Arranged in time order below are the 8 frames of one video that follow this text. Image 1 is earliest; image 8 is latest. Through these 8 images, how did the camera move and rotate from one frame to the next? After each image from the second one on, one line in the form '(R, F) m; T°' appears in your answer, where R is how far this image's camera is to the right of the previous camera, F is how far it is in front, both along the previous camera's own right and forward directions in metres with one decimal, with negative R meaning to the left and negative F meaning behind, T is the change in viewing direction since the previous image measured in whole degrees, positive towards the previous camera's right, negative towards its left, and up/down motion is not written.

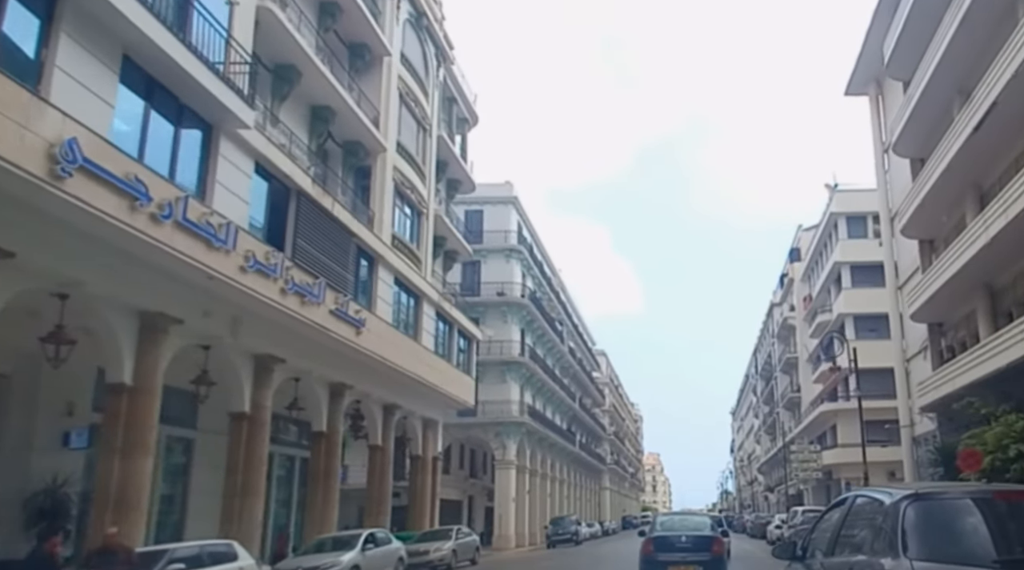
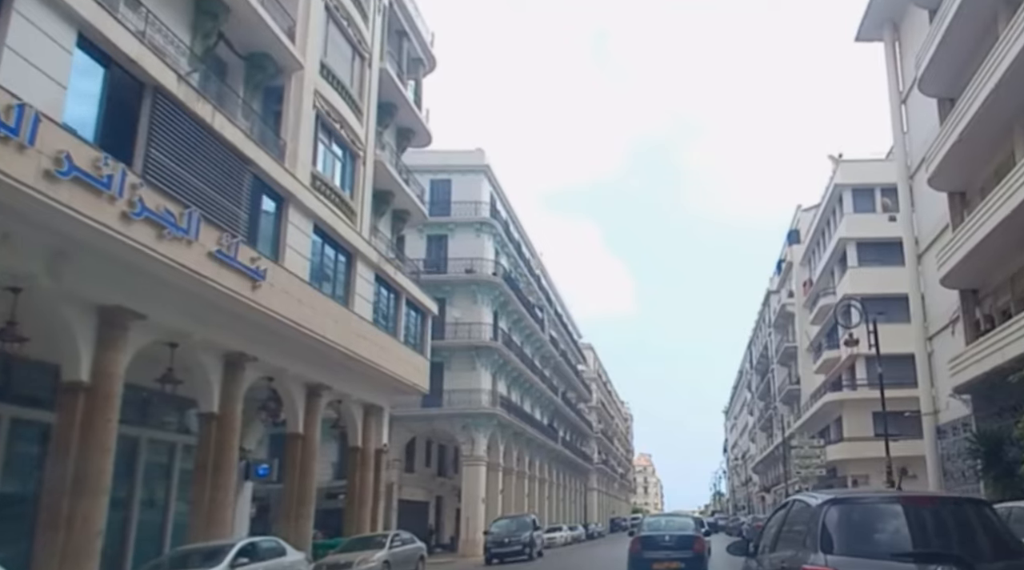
(+1.0, +4.4) m; 0°
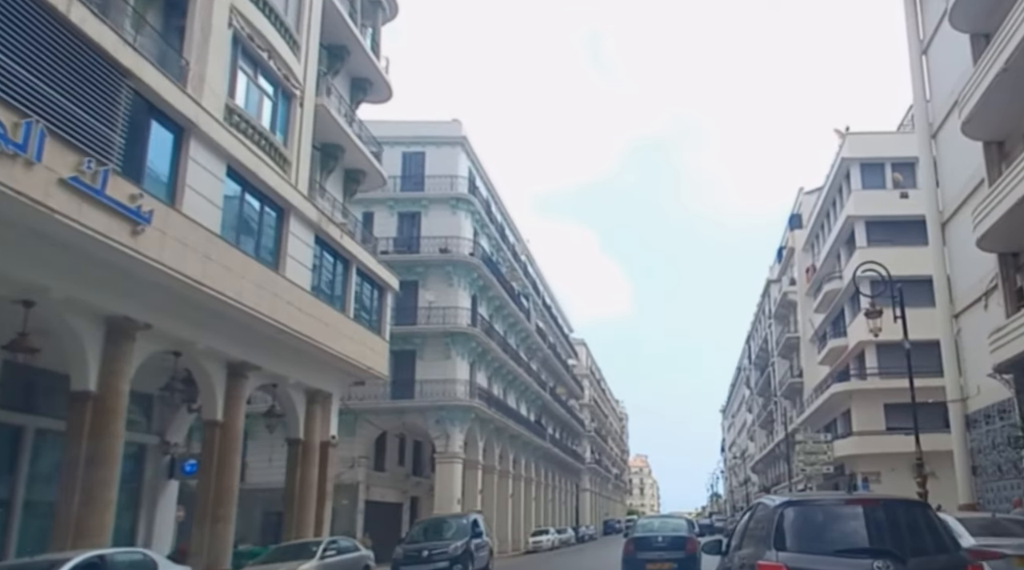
(+0.8, +3.3) m; 0°
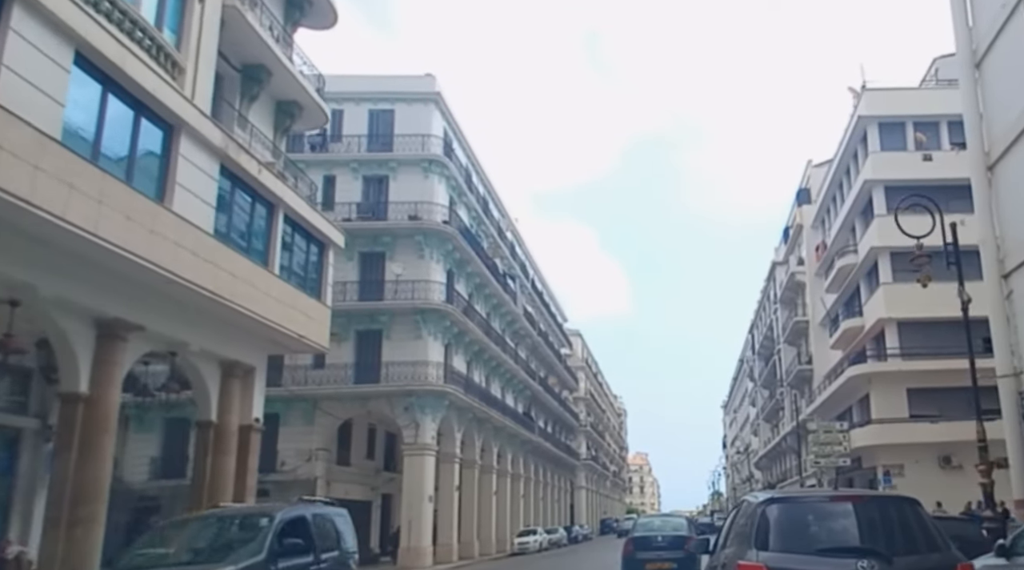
(+0.8, +3.9) m; 0°
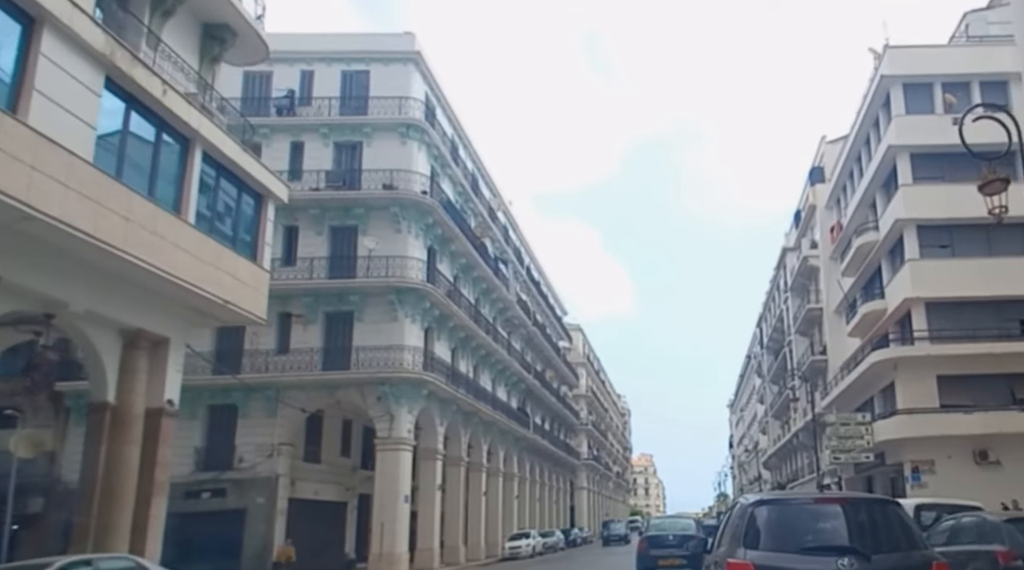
(+0.6, +3.2) m; 0°
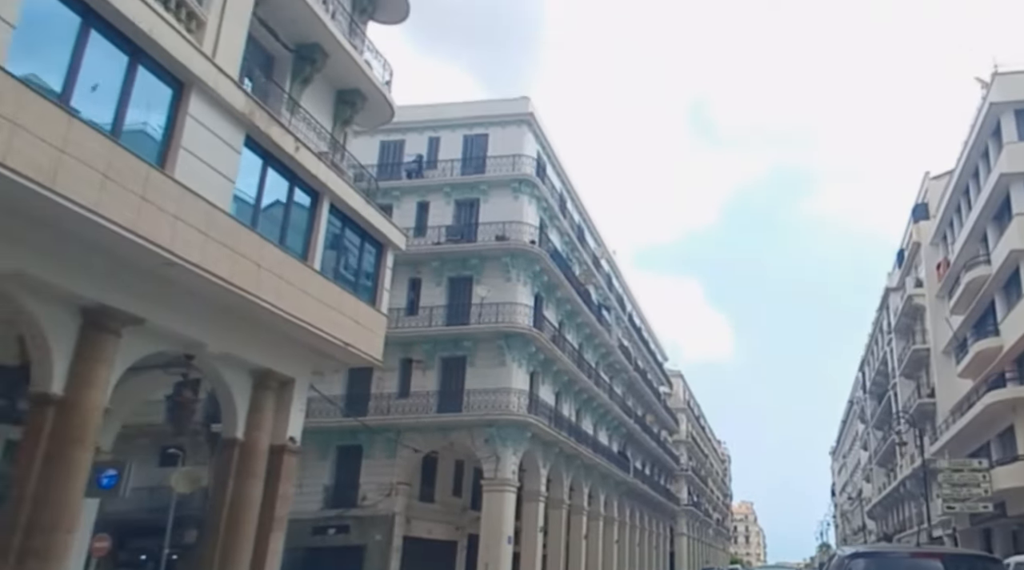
(-0.3, -0.4) m; -6°
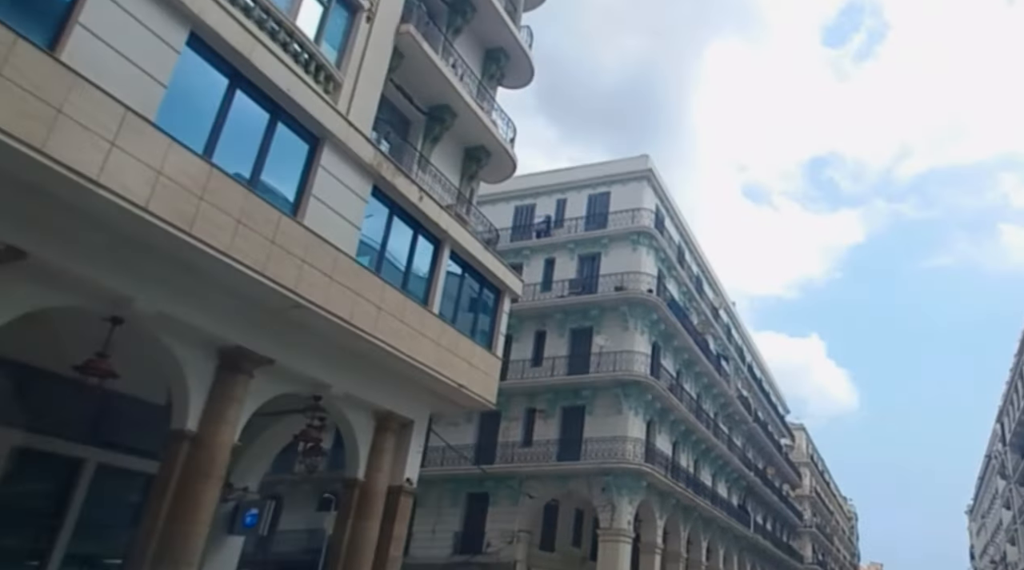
(-0.1, -0.1) m; -8°
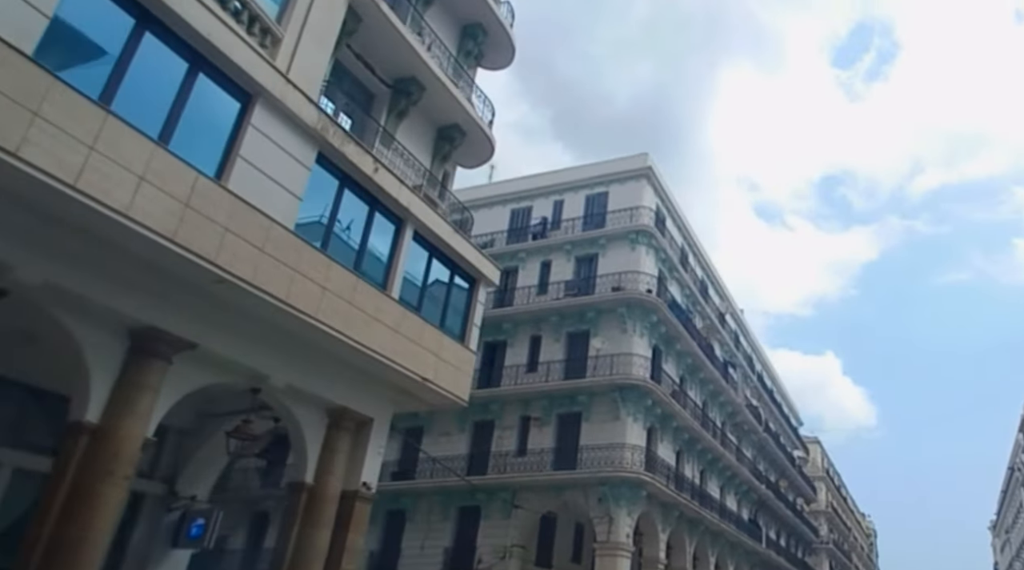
(+0.7, +1.5) m; -1°
